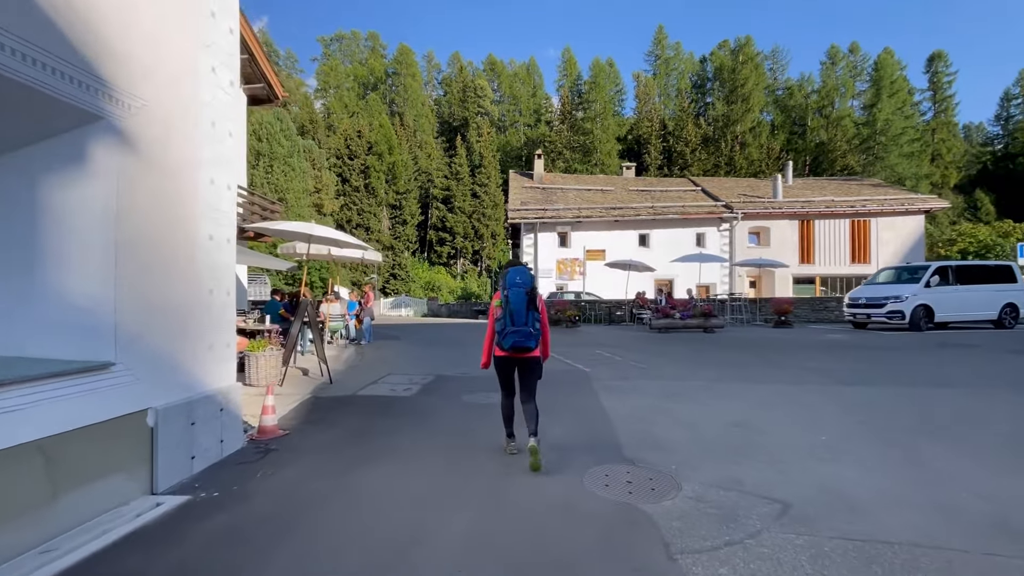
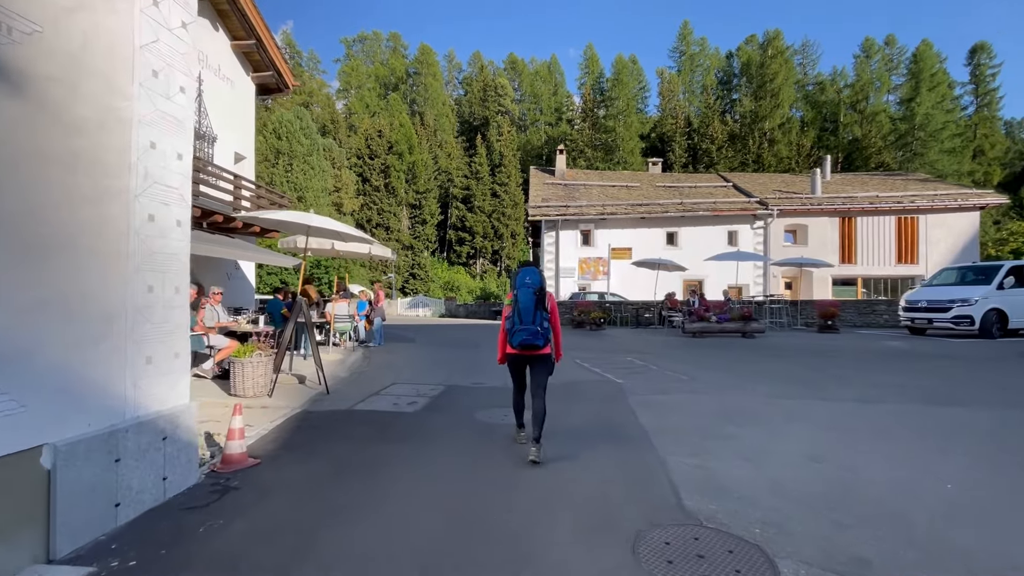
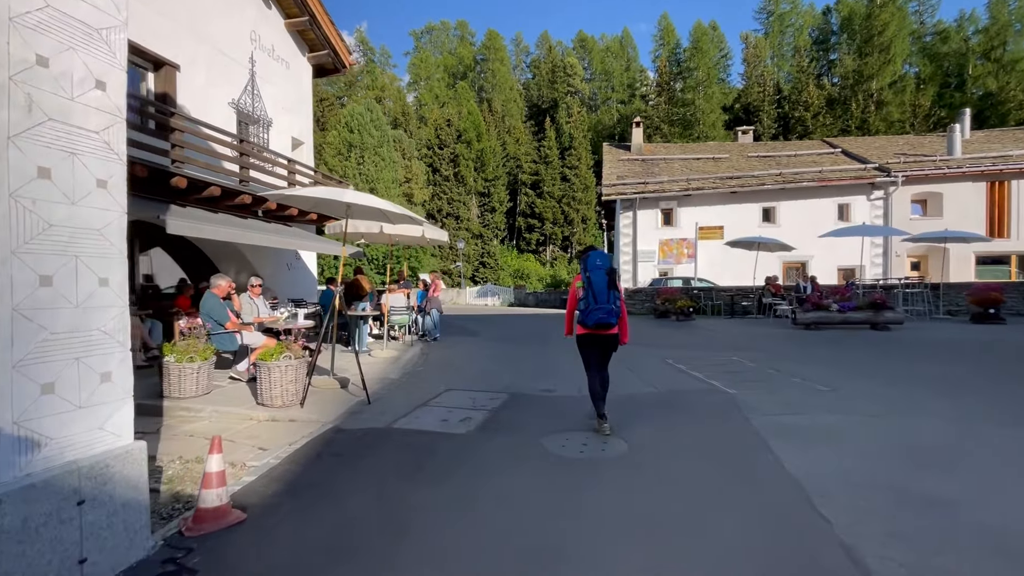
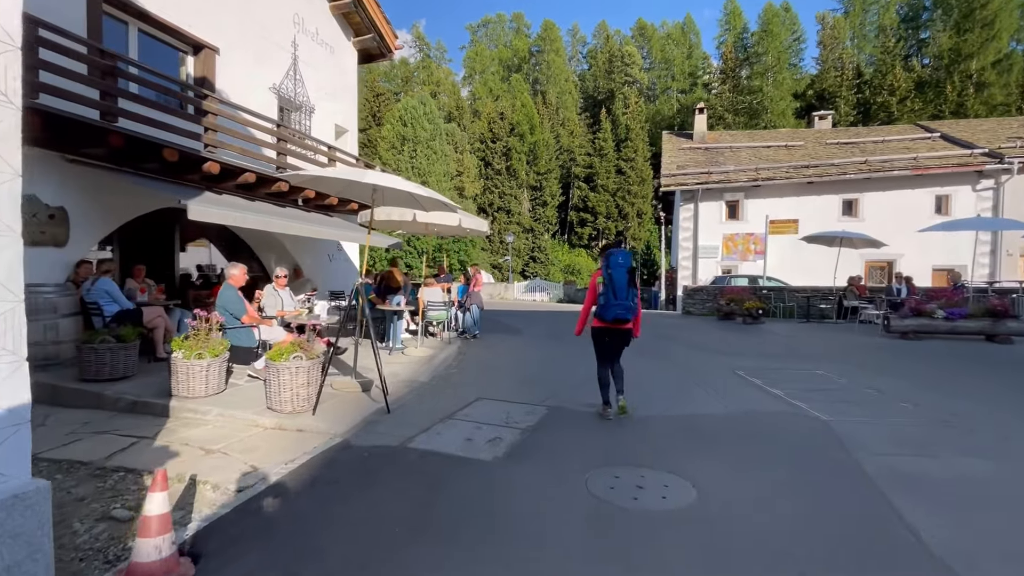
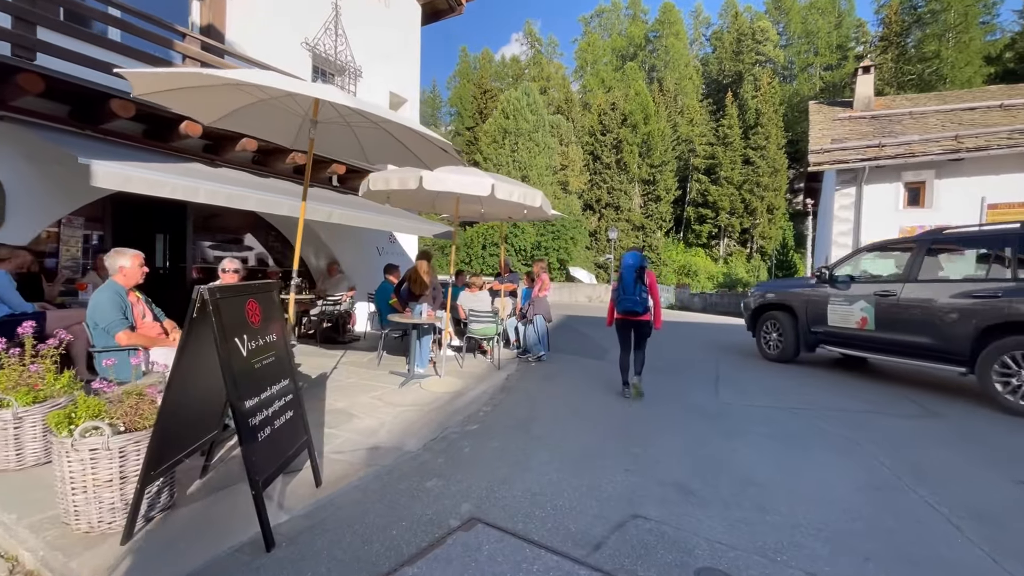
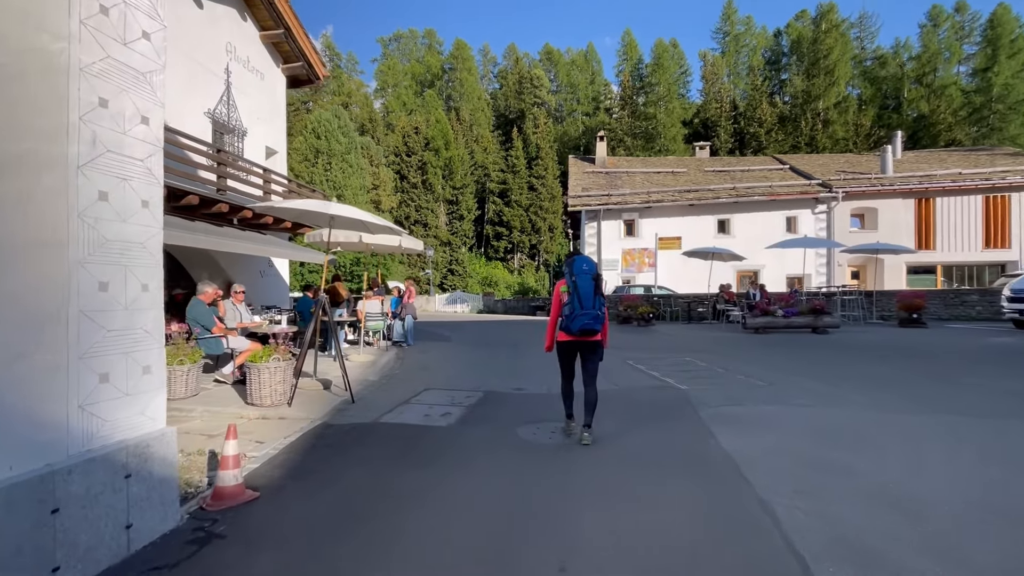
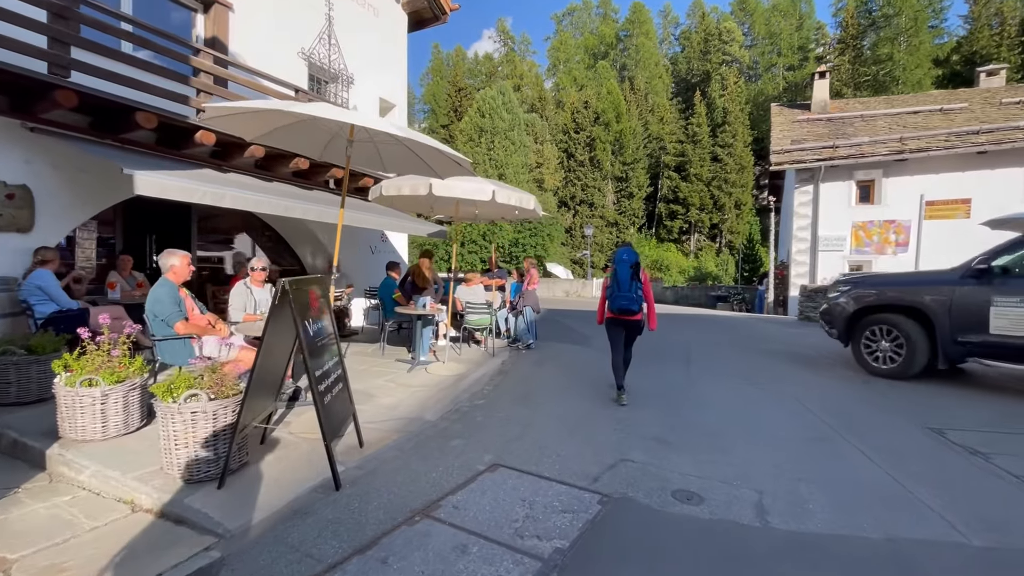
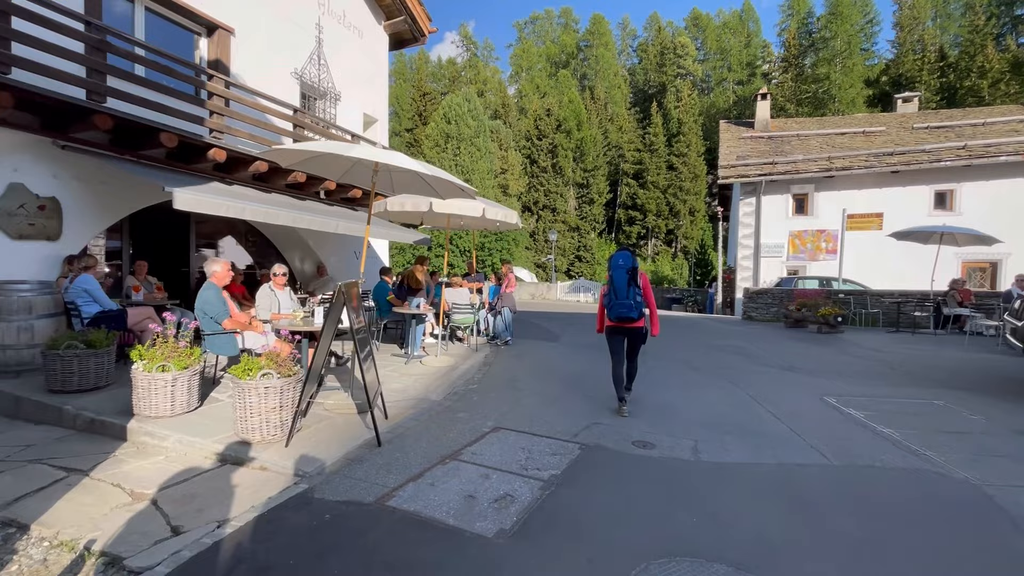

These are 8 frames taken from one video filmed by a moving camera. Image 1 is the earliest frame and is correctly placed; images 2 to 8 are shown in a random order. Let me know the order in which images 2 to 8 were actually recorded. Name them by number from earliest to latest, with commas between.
2, 6, 3, 4, 8, 7, 5
